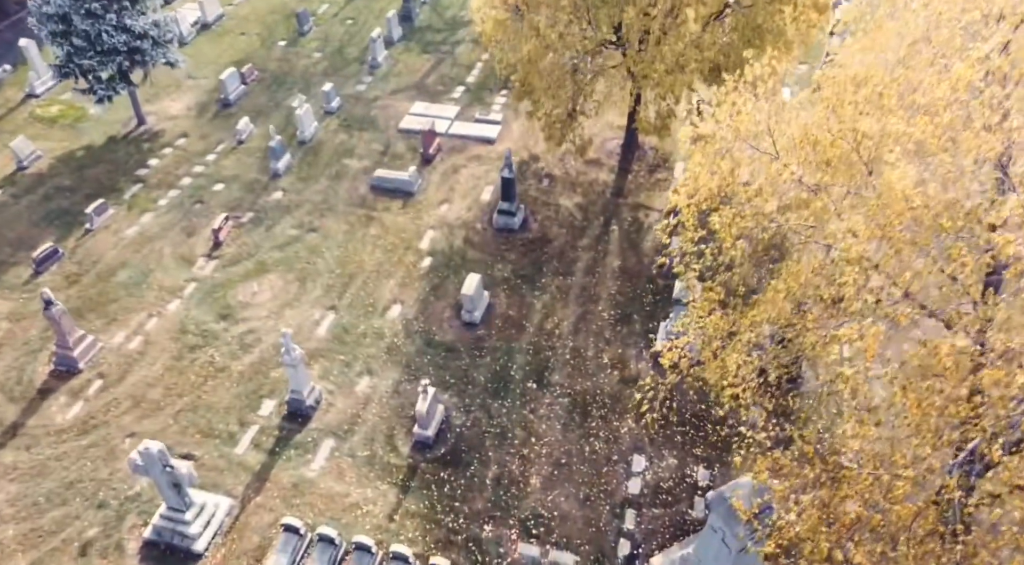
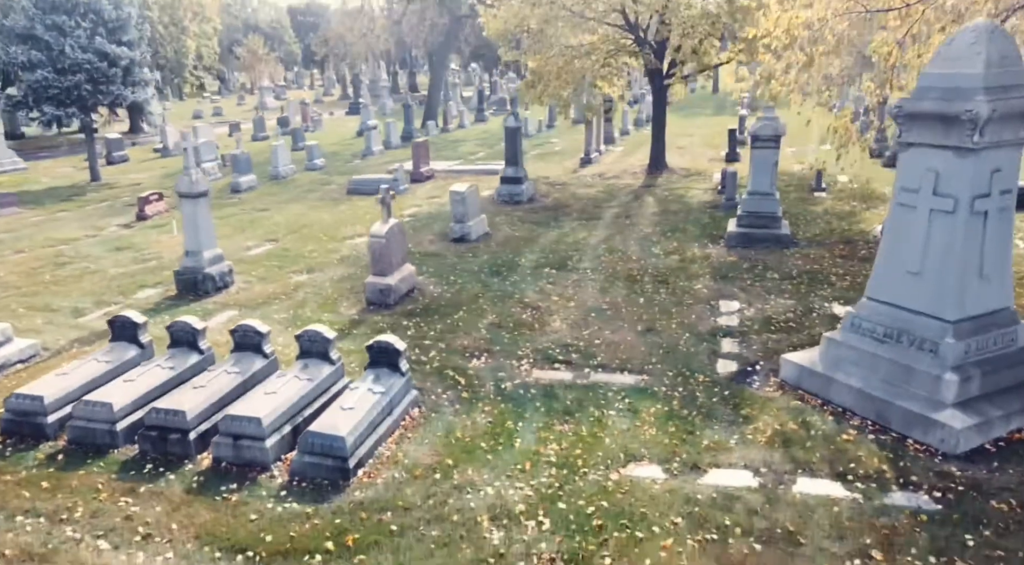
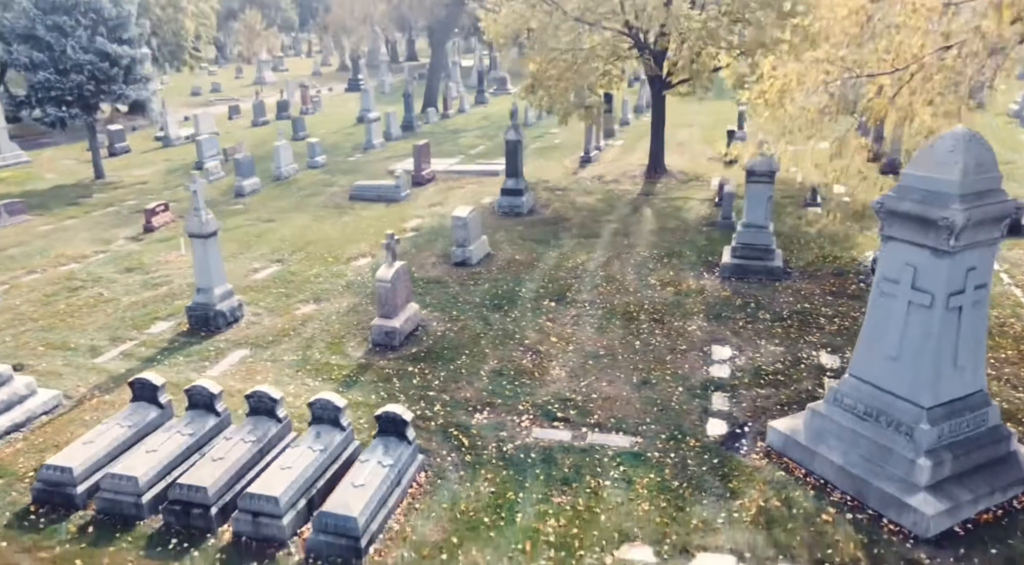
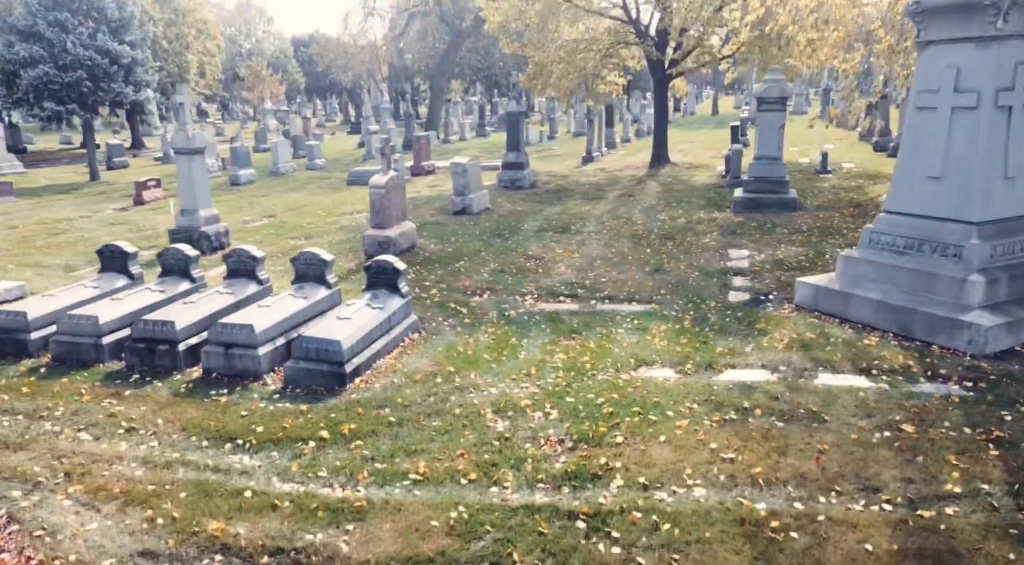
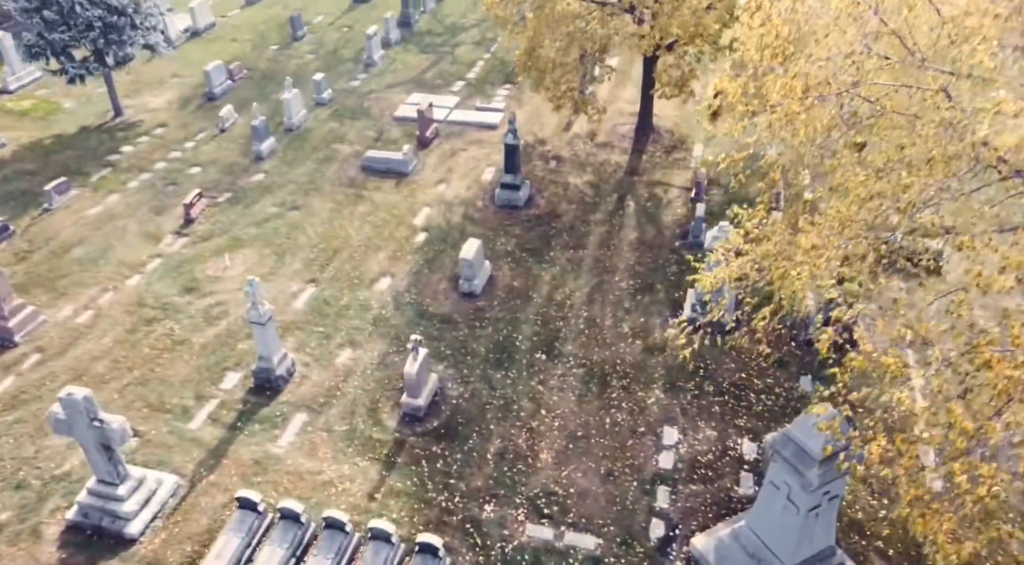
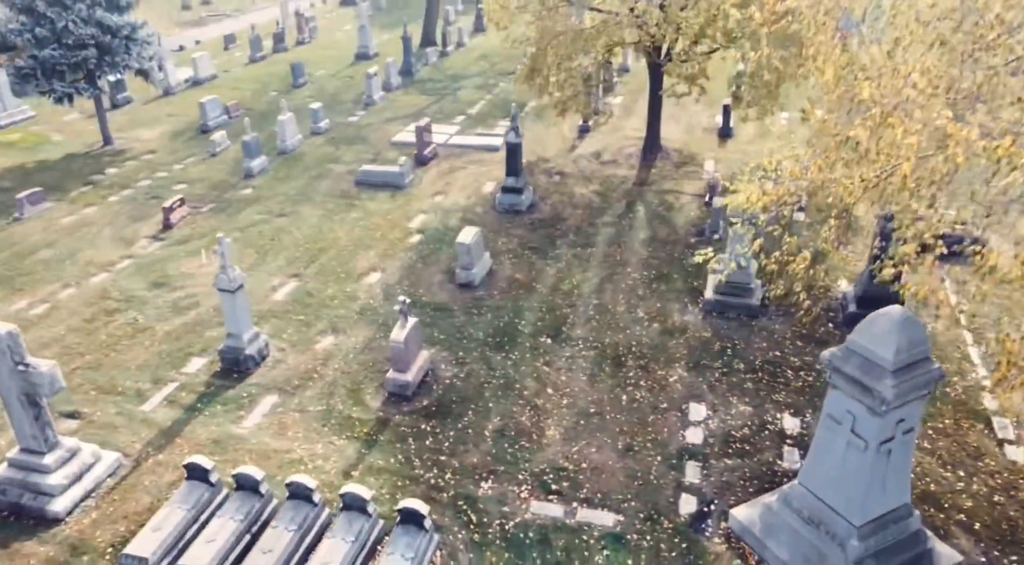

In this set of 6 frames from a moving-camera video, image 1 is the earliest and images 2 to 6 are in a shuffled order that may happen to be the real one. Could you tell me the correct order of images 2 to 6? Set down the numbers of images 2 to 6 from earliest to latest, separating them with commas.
5, 6, 3, 2, 4
